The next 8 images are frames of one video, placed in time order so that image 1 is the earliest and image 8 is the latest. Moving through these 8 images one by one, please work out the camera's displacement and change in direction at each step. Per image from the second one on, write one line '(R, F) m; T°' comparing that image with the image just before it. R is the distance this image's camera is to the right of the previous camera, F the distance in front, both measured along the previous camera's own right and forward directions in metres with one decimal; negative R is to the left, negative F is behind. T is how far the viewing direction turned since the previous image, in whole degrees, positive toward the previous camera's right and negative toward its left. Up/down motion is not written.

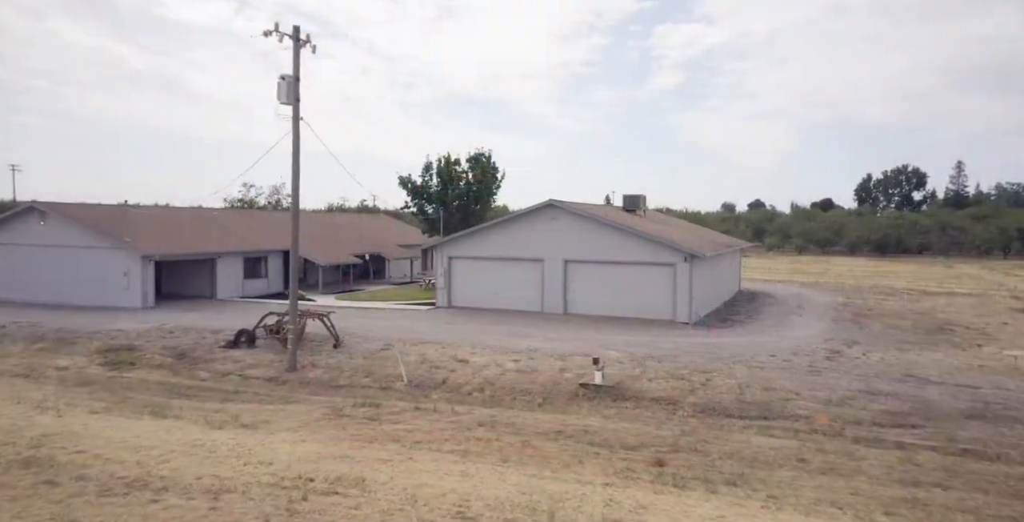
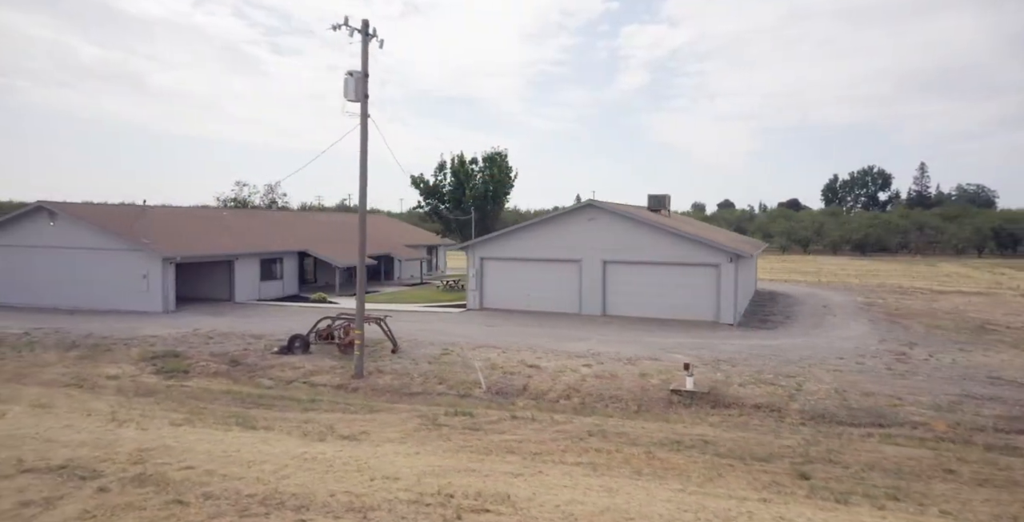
(-1.7, +0.2) m; +1°
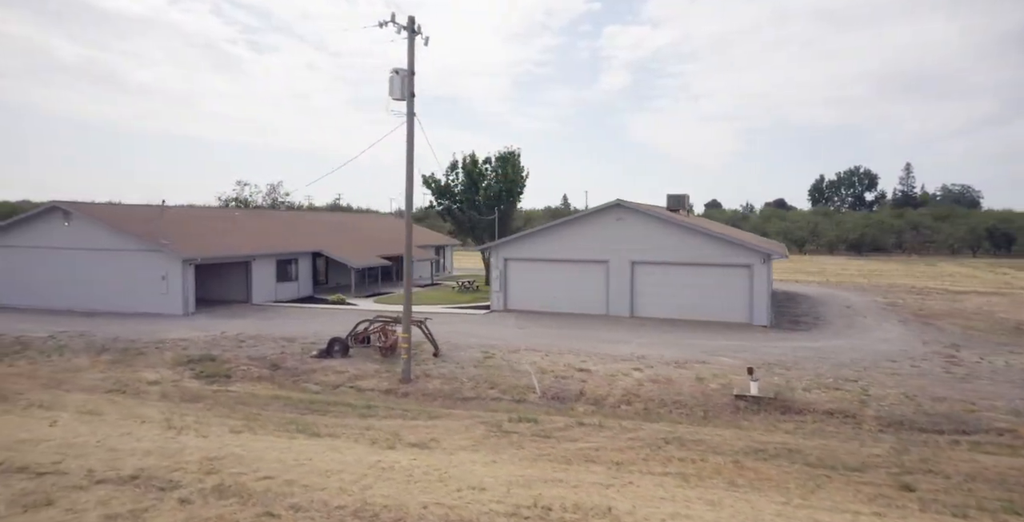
(-1.1, +0.2) m; 0°
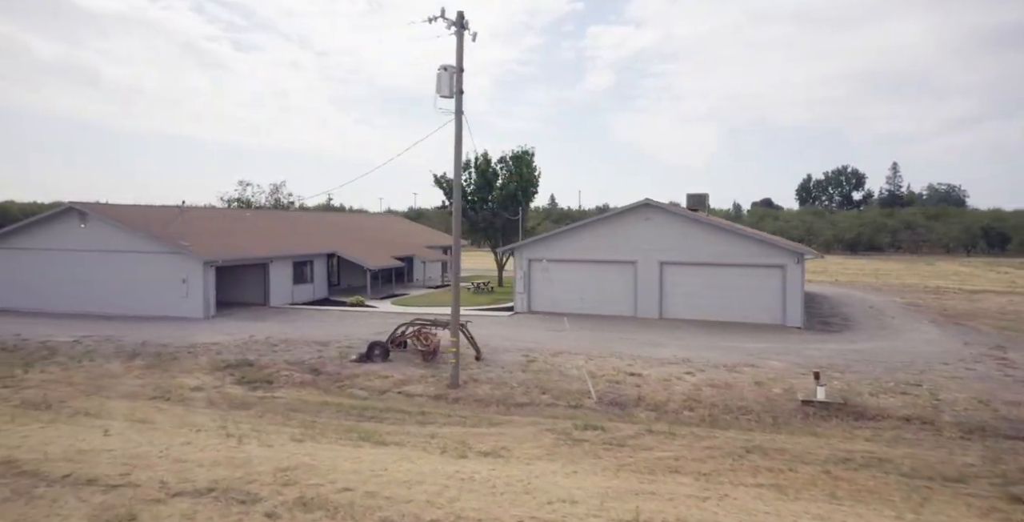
(-1.1, +0.2) m; 0°
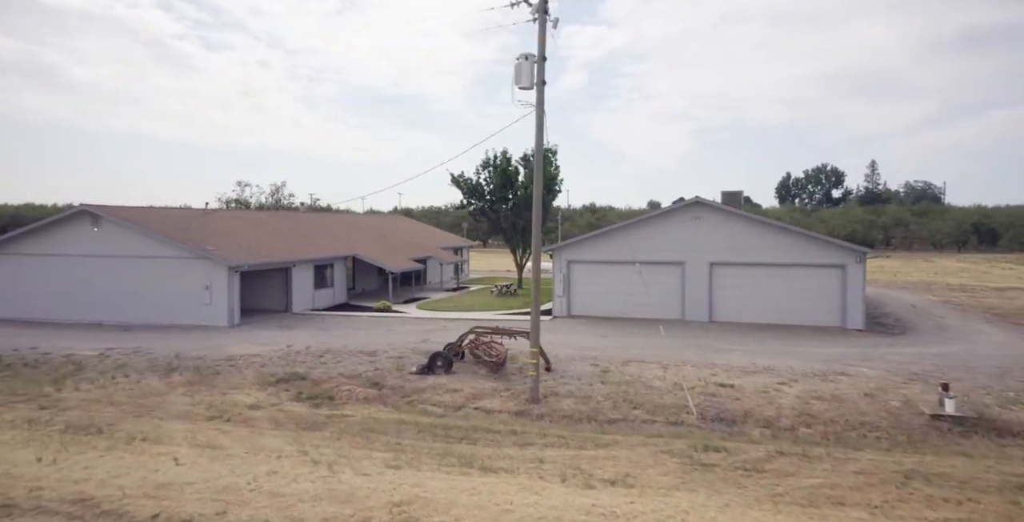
(-1.7, +0.9) m; +1°
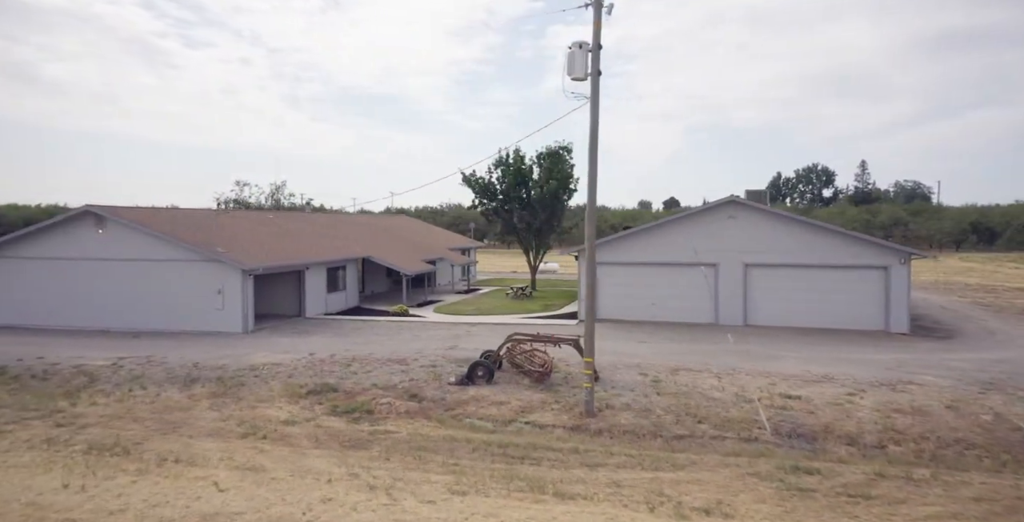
(-1.0, +0.8) m; 0°
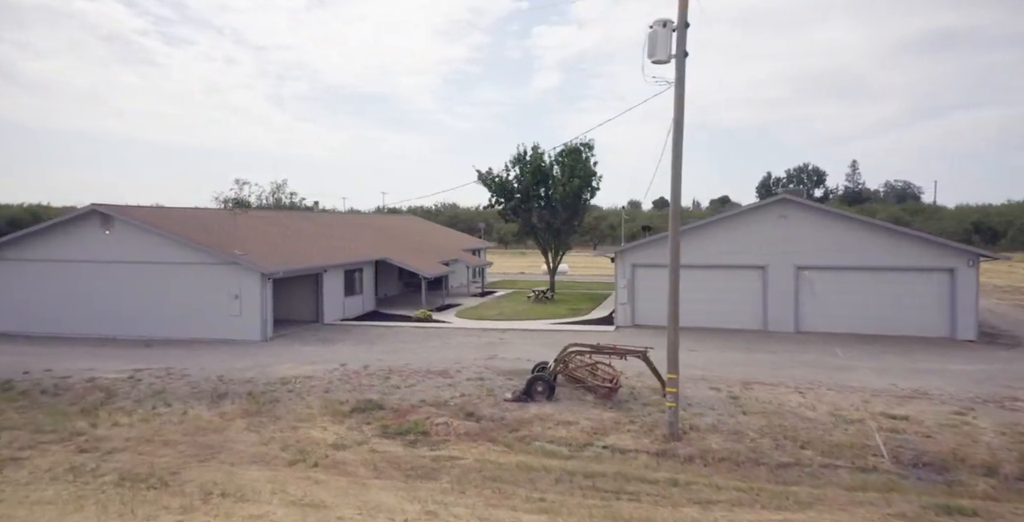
(-1.3, +1.1) m; 0°
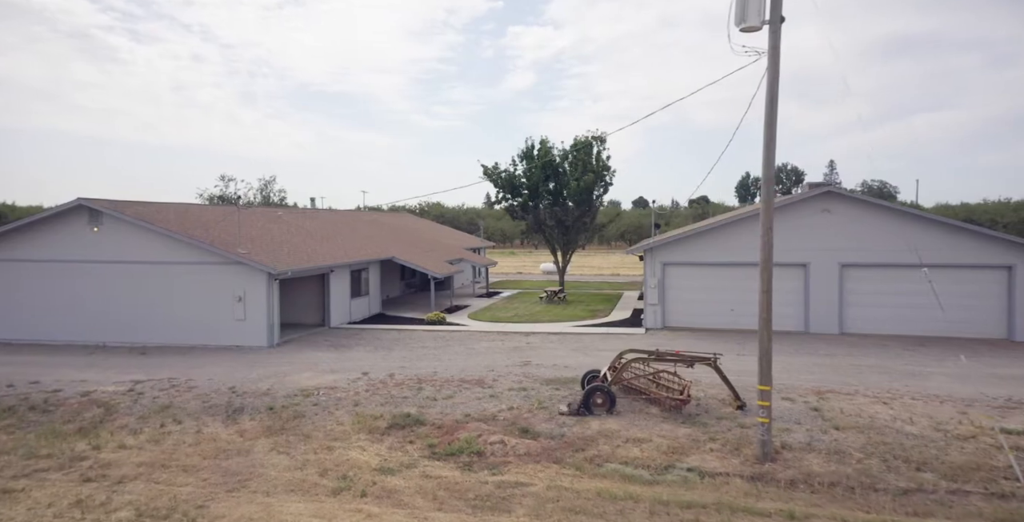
(-1.2, +1.2) m; +1°
